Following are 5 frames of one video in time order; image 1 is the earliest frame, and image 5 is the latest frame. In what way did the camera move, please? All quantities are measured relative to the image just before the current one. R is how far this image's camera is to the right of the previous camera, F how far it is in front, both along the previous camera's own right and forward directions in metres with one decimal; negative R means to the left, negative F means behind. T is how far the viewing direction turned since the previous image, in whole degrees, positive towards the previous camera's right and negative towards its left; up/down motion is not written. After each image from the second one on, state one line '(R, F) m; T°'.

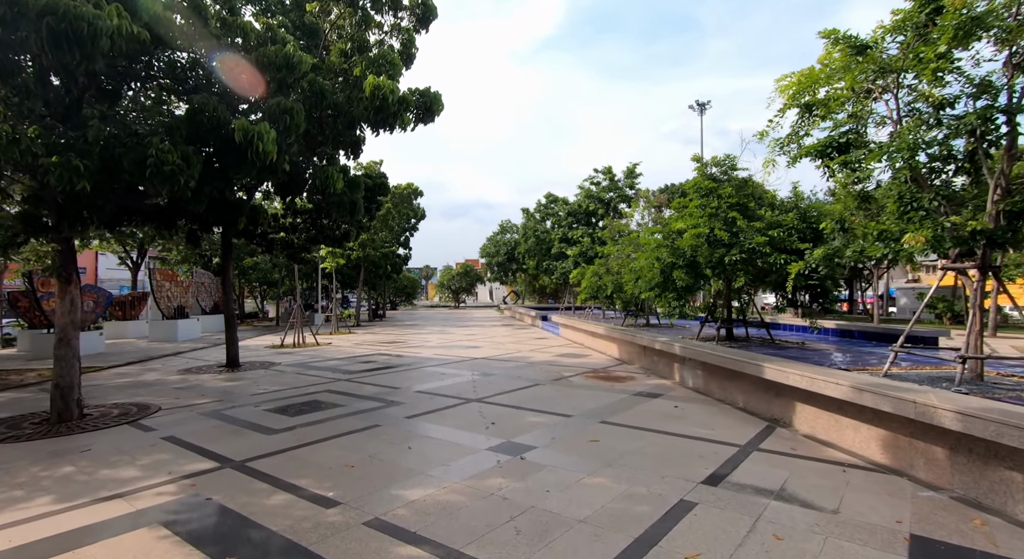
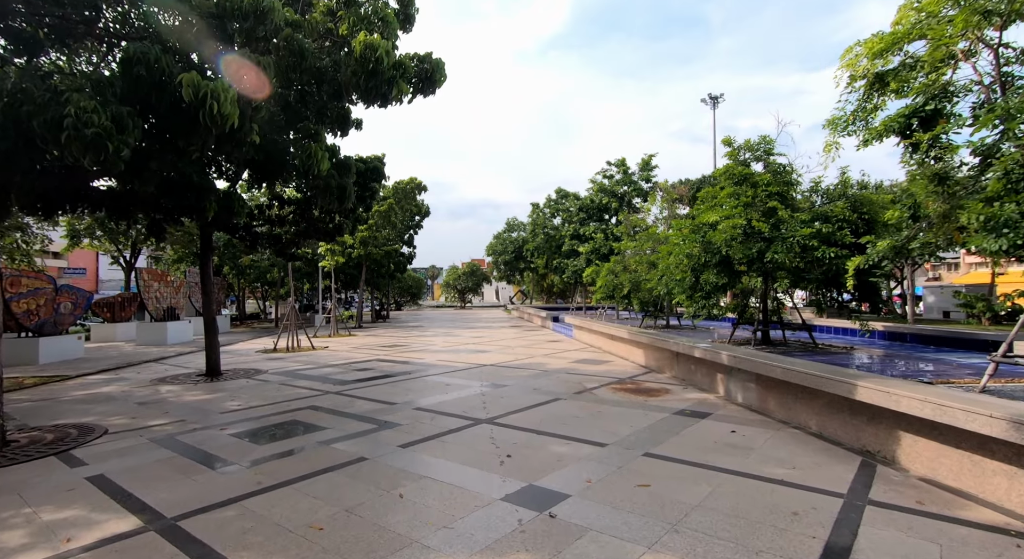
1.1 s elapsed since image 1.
(-0.1, +1.3) m; -1°
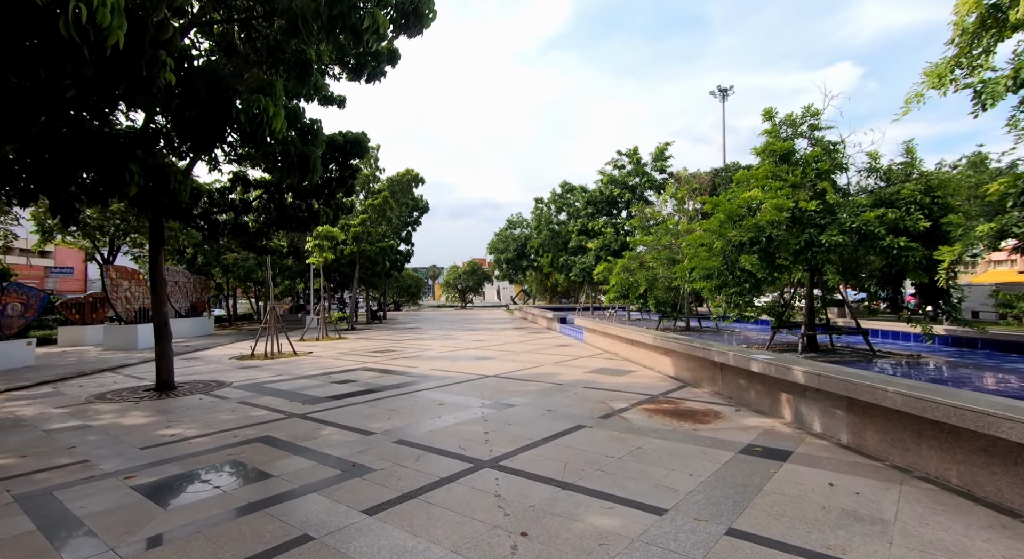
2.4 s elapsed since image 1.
(-0.1, +1.7) m; 0°
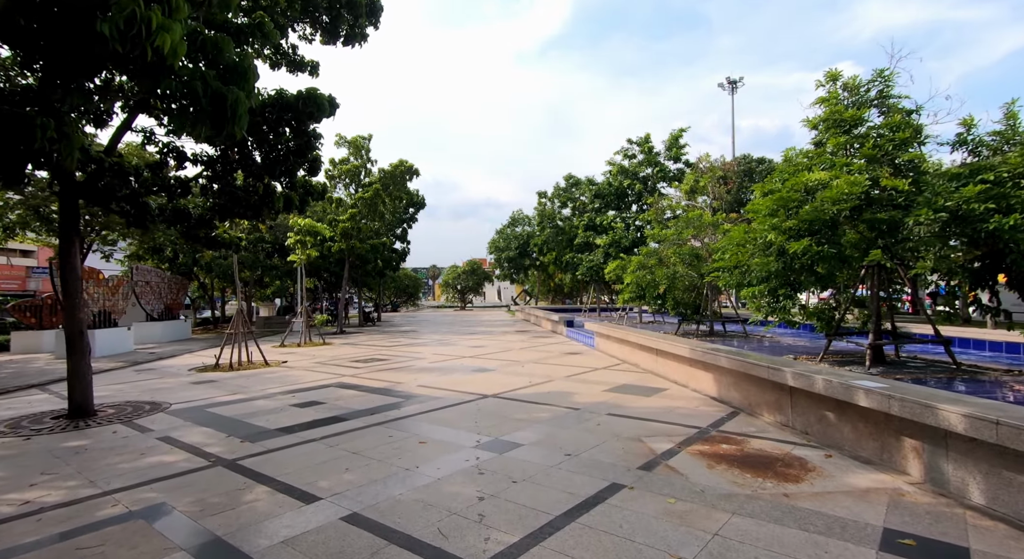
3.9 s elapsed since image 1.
(0.0, +1.8) m; 0°
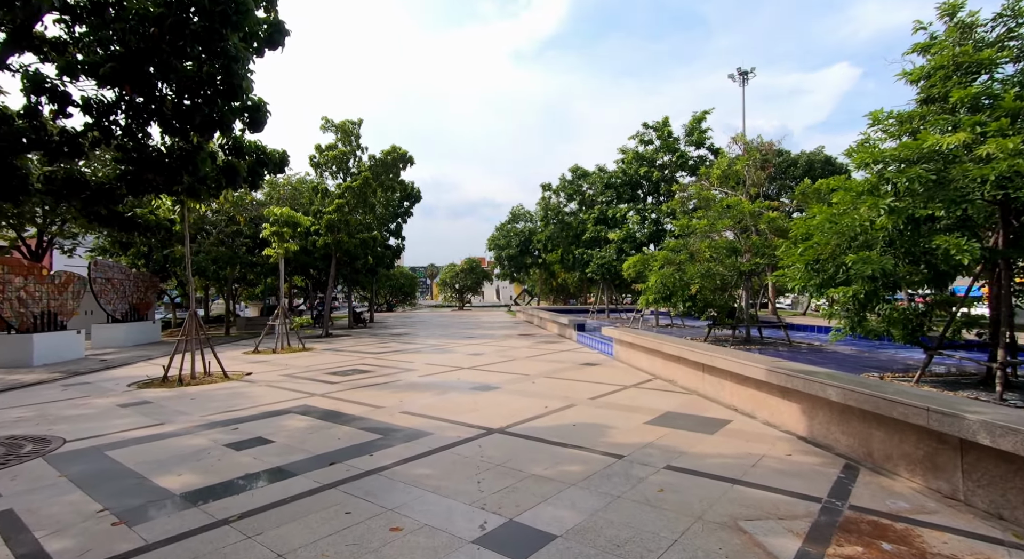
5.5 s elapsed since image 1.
(-0.2, +2.0) m; 0°
